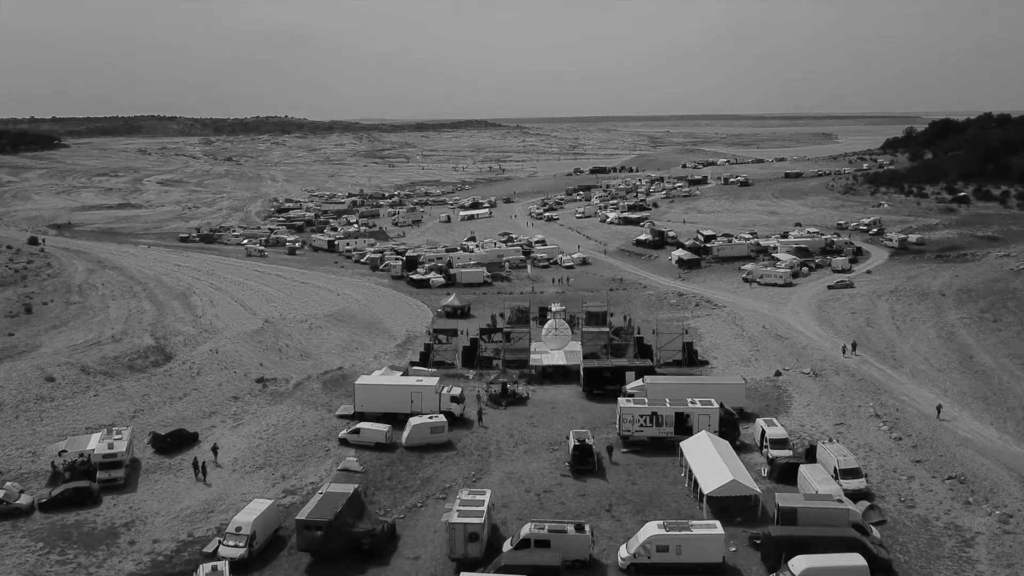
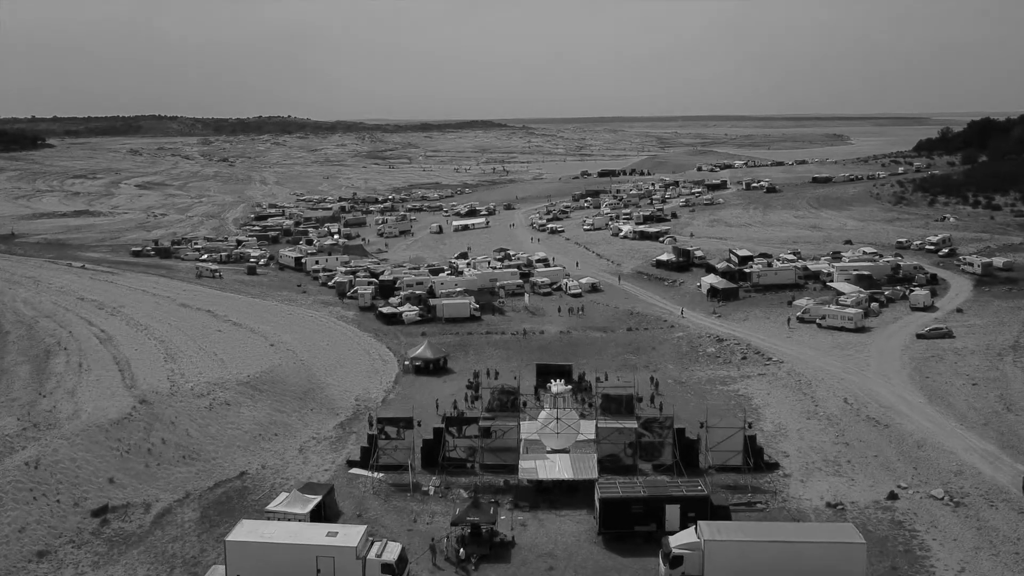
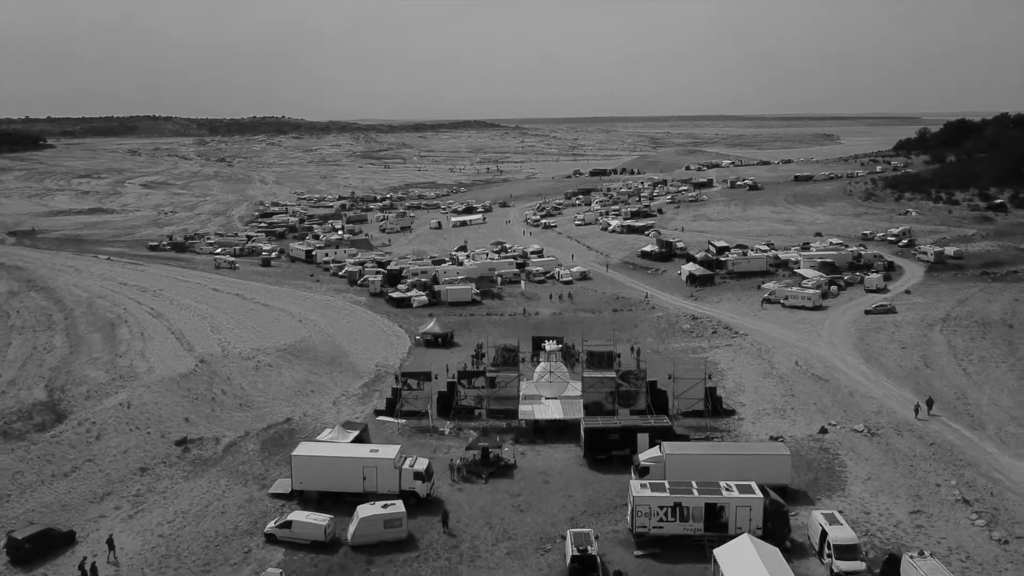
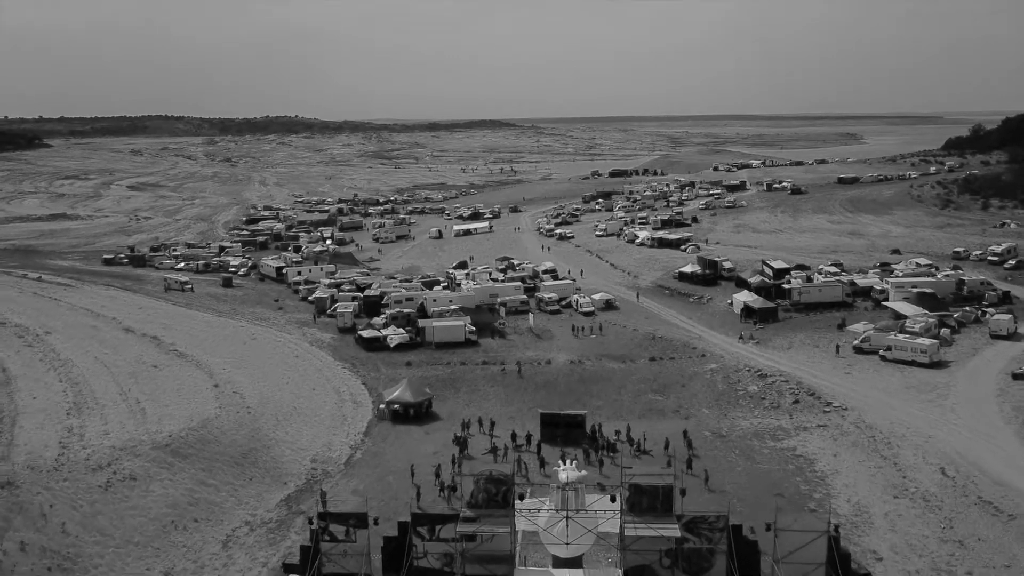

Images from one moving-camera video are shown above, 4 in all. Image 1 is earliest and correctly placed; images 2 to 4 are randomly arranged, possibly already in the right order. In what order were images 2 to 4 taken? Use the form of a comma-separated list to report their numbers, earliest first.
3, 2, 4
